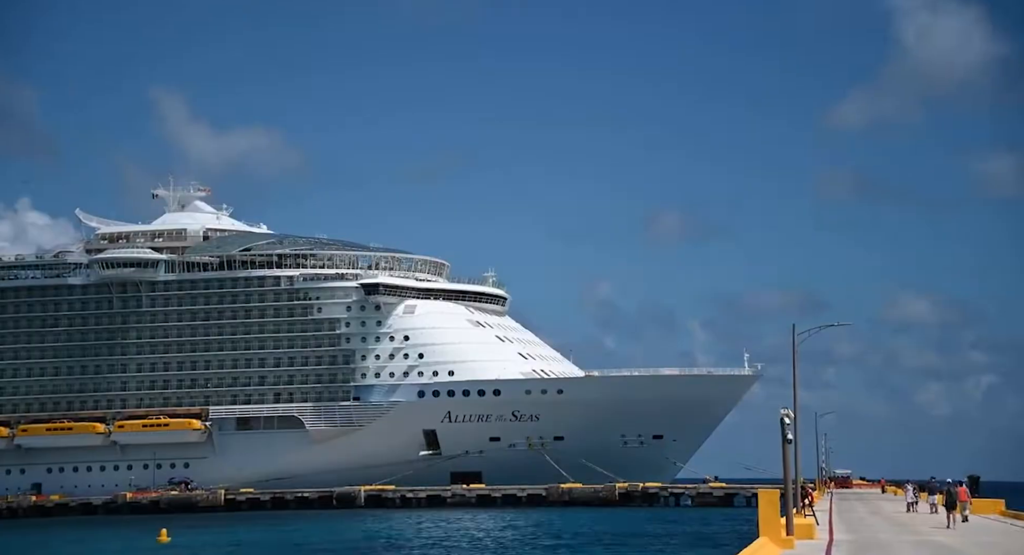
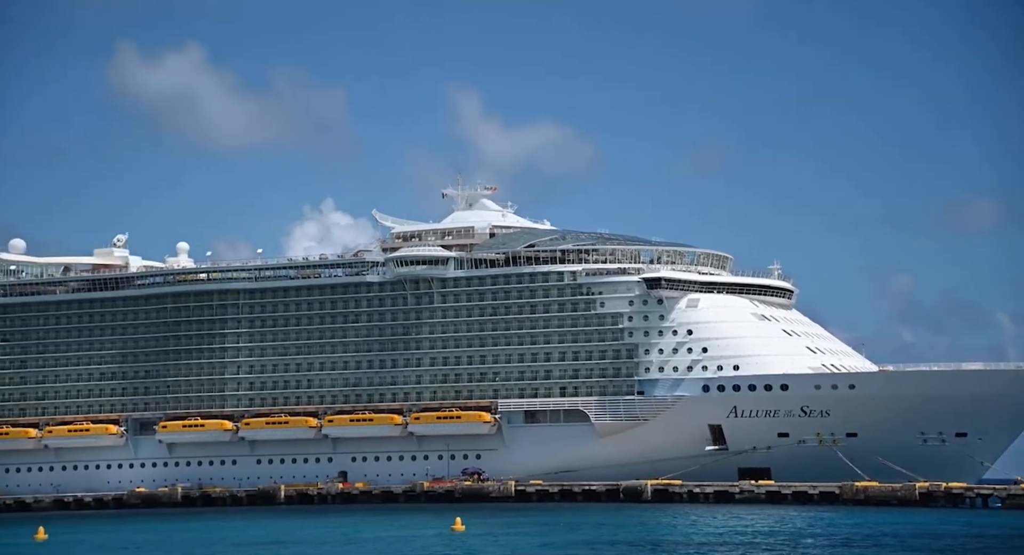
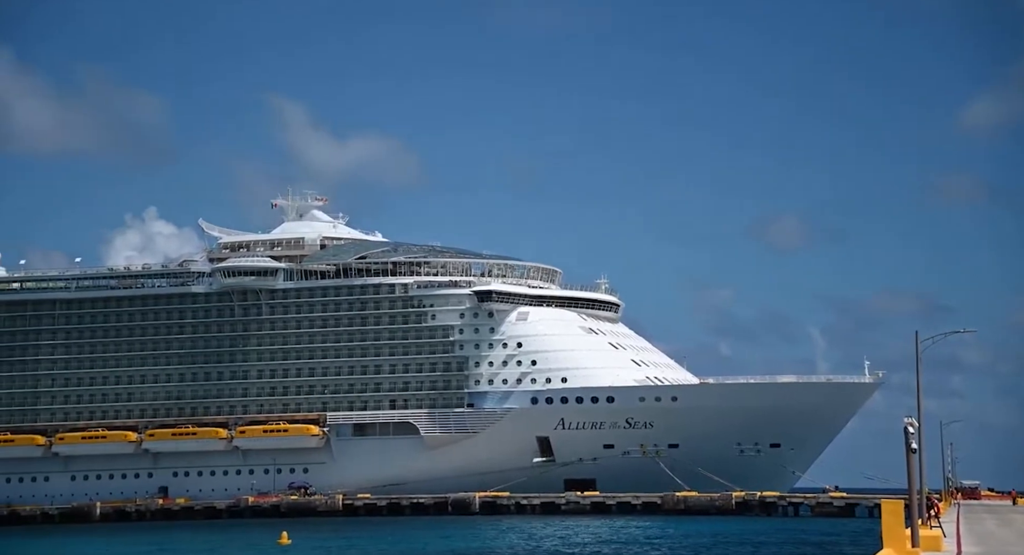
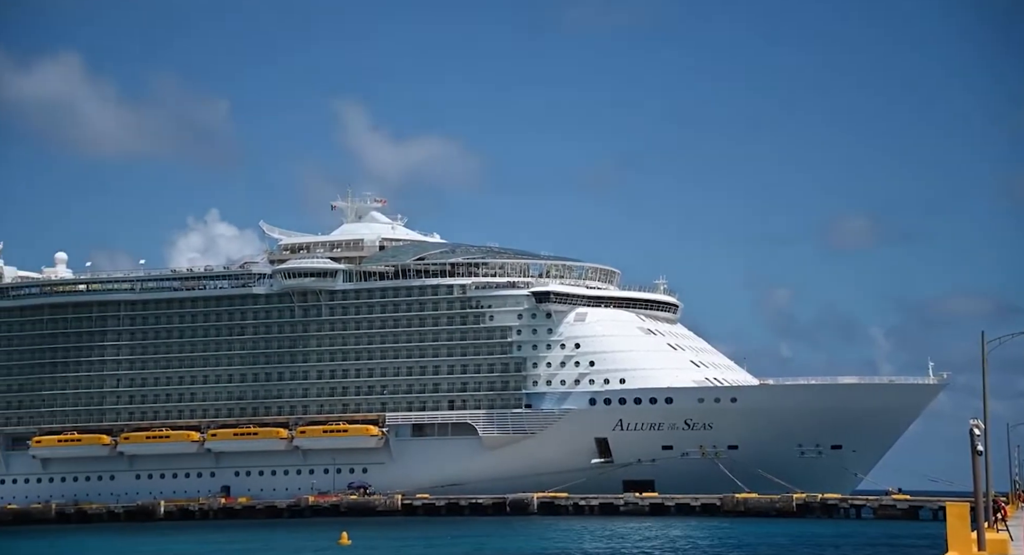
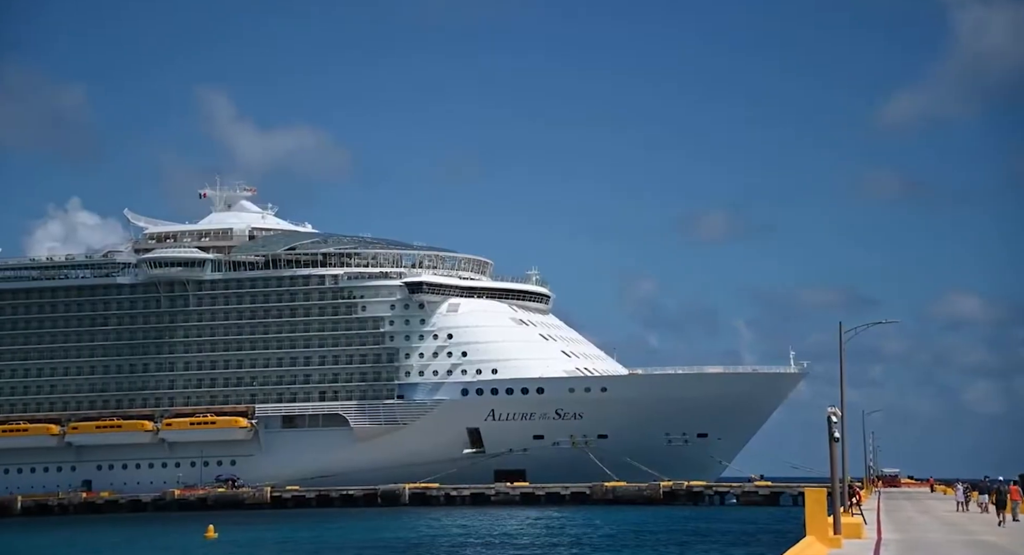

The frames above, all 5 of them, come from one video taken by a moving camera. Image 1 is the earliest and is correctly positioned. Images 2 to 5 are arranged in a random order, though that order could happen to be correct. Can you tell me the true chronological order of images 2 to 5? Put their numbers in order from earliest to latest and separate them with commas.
5, 3, 4, 2
